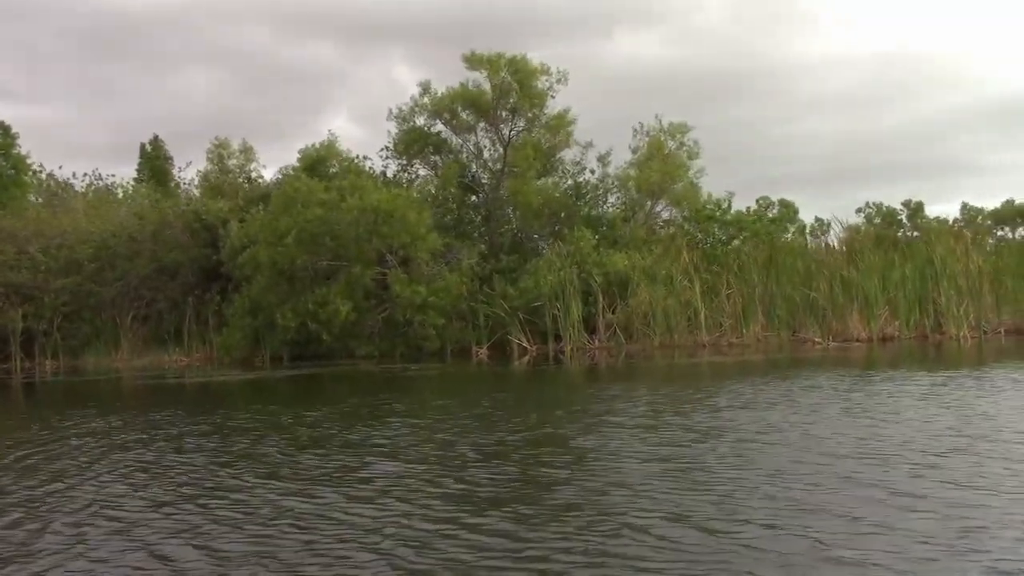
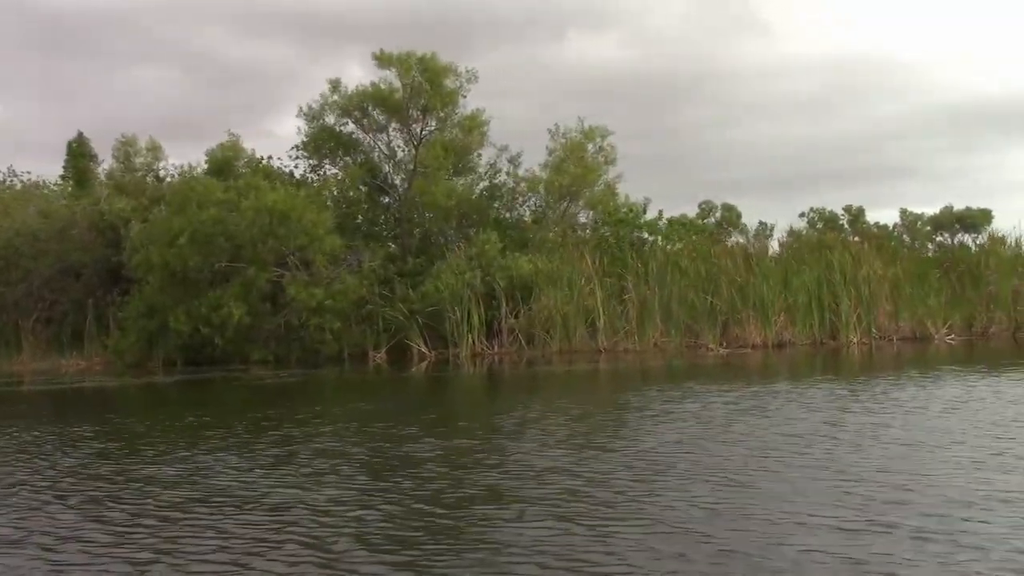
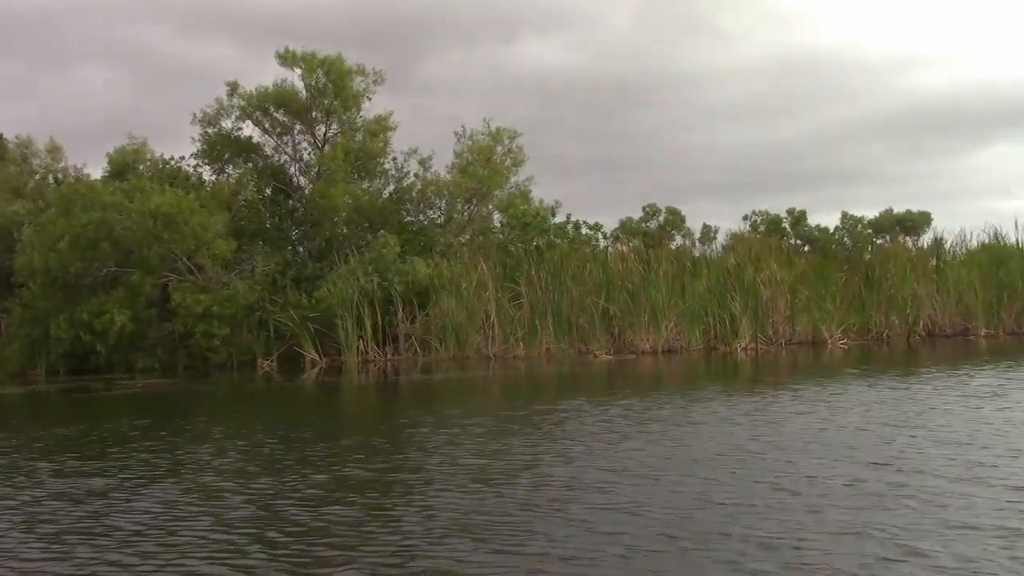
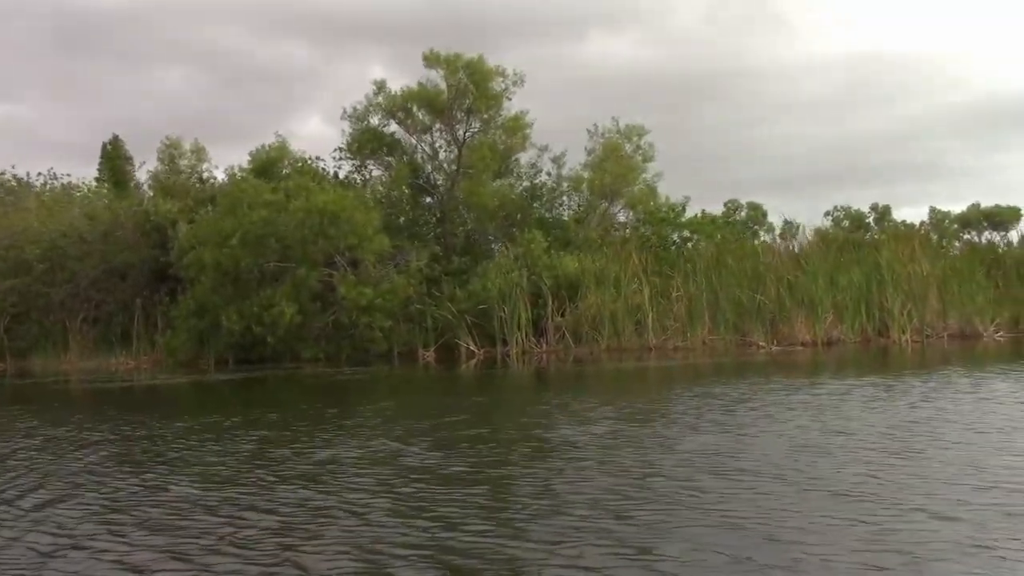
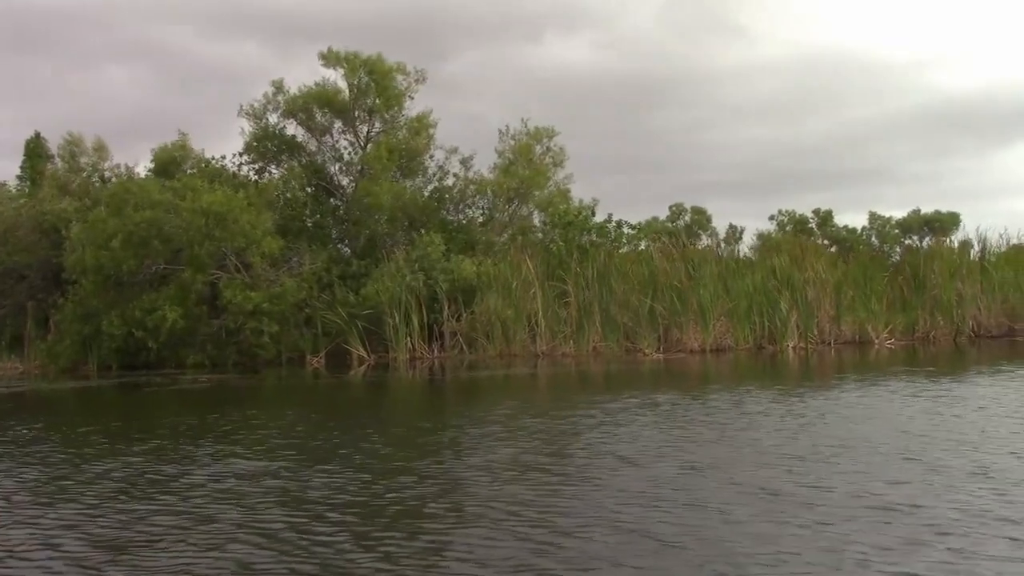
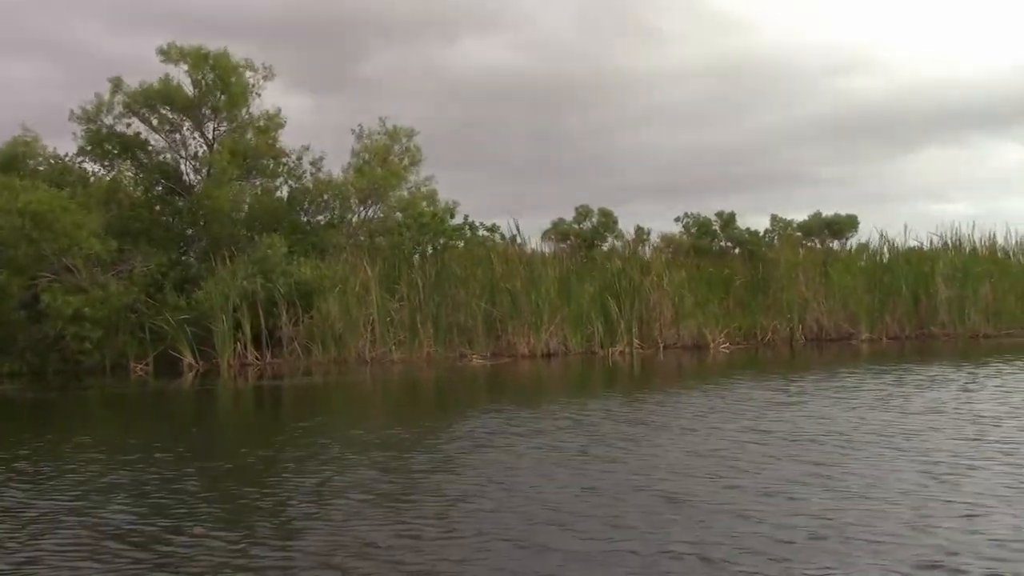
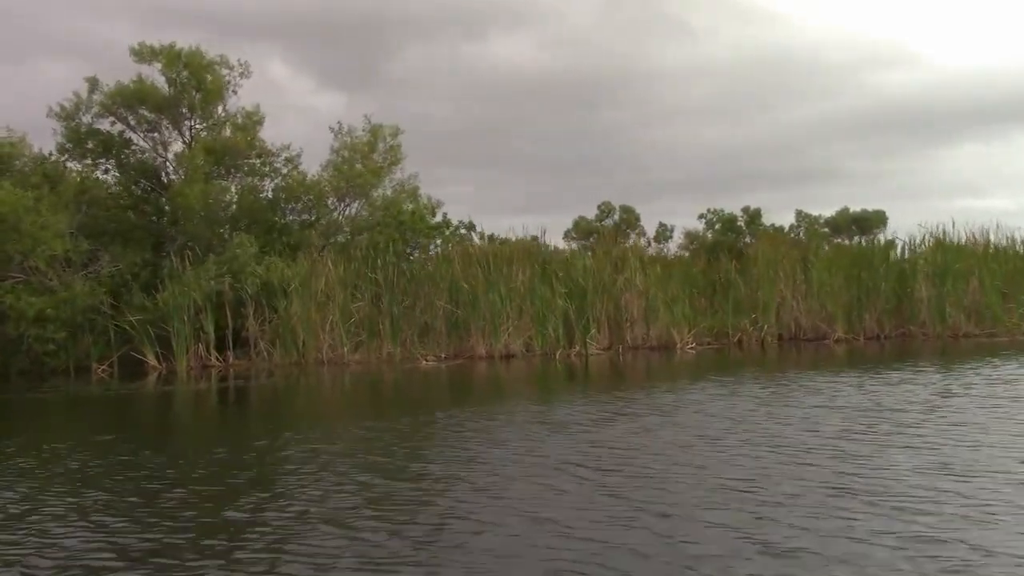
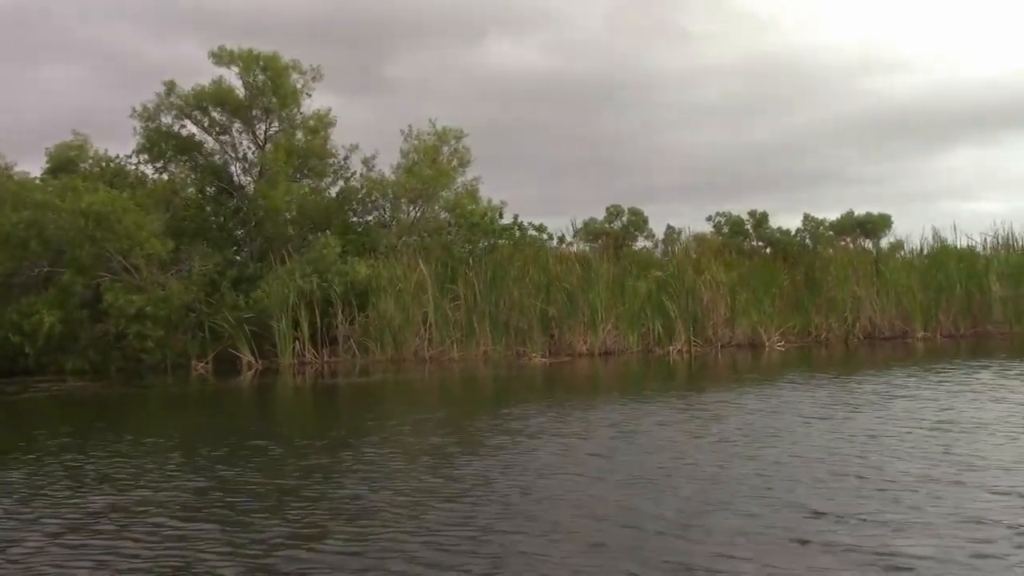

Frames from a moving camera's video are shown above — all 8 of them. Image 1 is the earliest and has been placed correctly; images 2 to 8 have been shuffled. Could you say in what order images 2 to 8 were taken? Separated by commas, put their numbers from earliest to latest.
4, 2, 5, 3, 8, 6, 7
